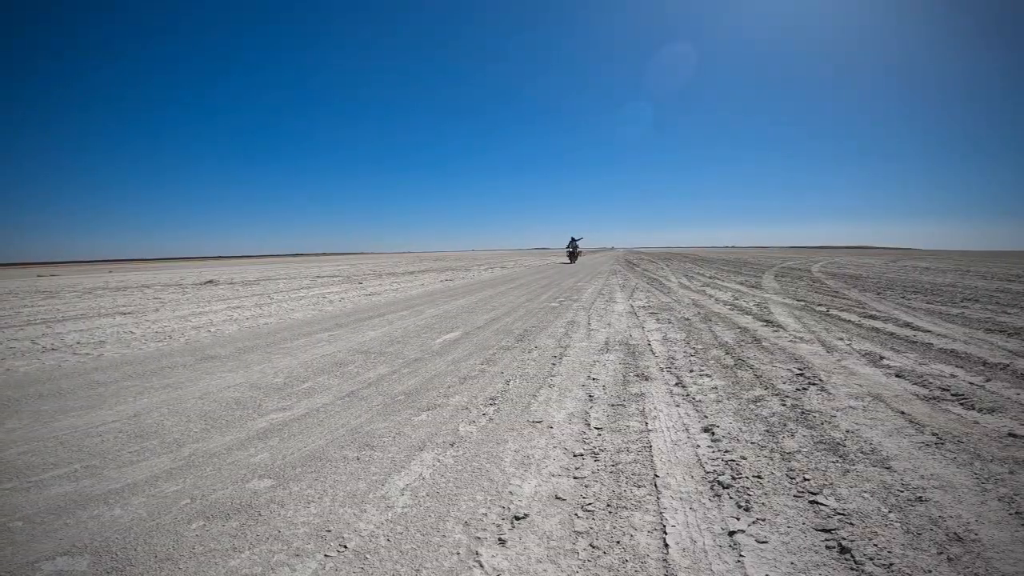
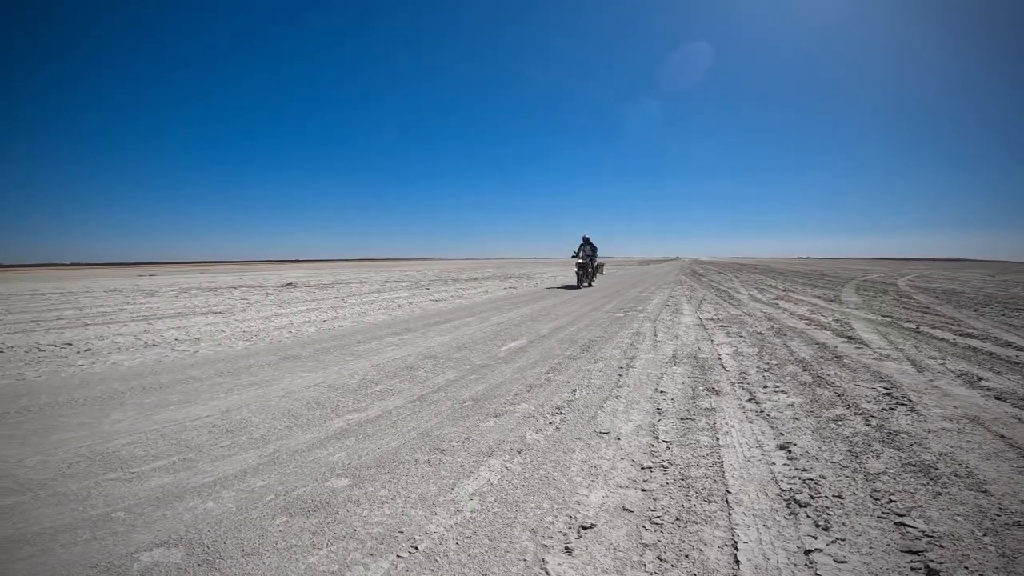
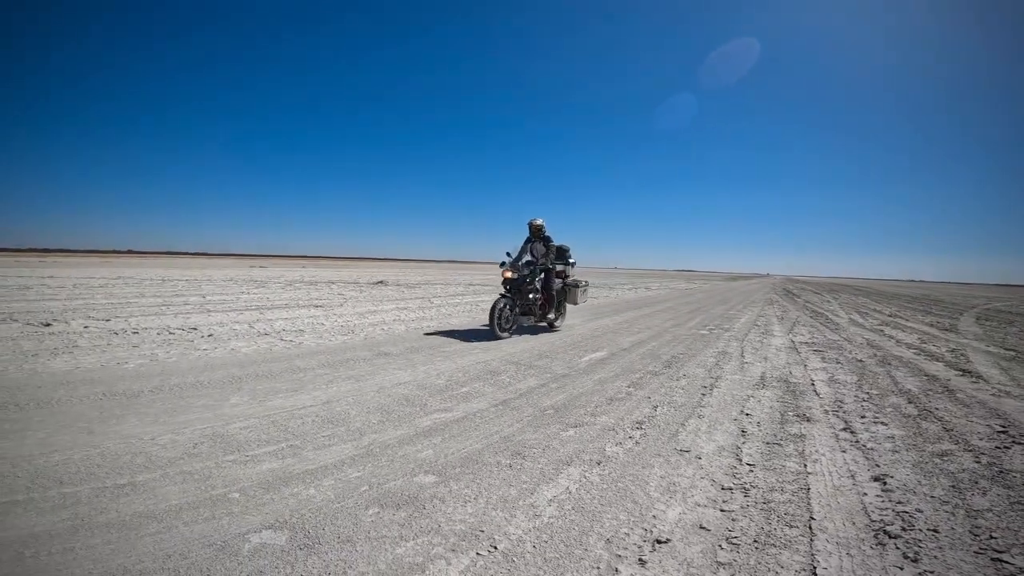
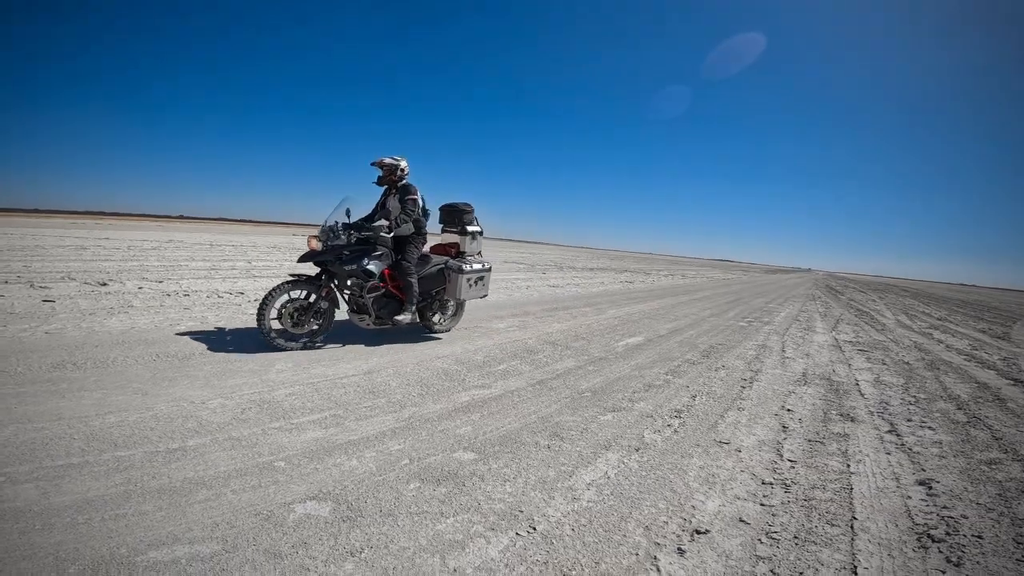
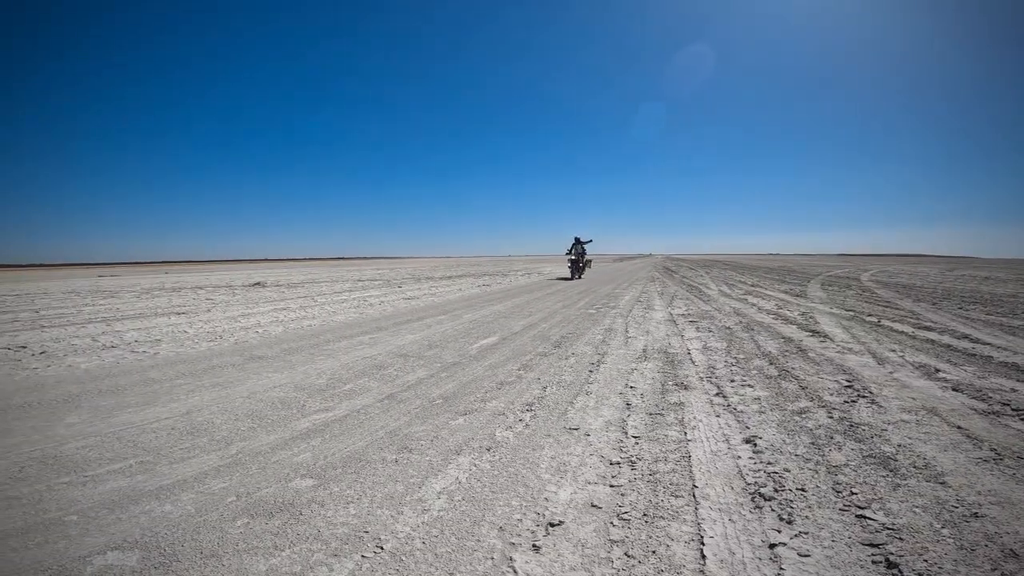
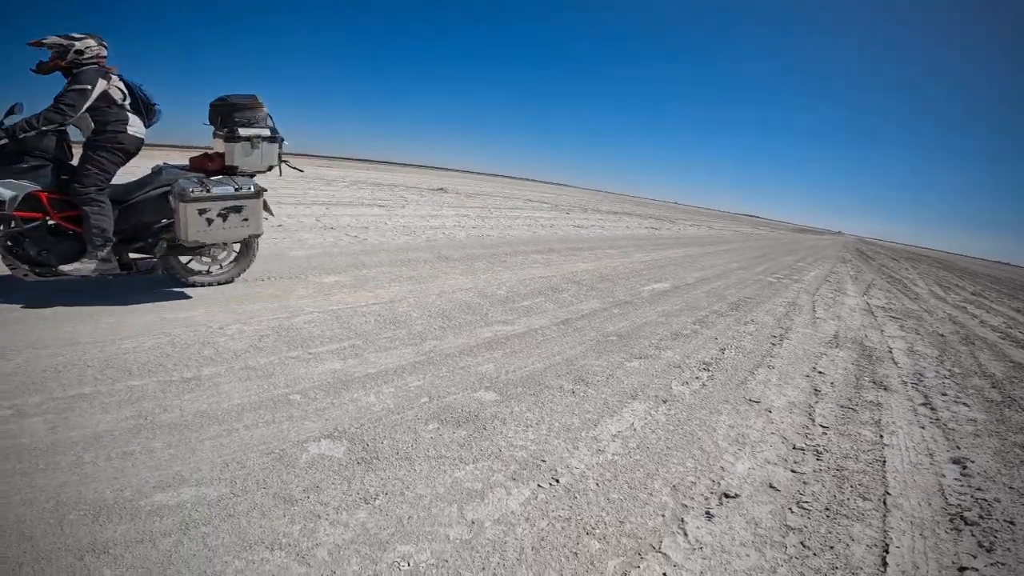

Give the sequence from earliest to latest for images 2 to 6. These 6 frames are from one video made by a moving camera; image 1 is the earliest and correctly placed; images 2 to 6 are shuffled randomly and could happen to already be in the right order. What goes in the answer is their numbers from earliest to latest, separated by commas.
5, 2, 3, 4, 6
